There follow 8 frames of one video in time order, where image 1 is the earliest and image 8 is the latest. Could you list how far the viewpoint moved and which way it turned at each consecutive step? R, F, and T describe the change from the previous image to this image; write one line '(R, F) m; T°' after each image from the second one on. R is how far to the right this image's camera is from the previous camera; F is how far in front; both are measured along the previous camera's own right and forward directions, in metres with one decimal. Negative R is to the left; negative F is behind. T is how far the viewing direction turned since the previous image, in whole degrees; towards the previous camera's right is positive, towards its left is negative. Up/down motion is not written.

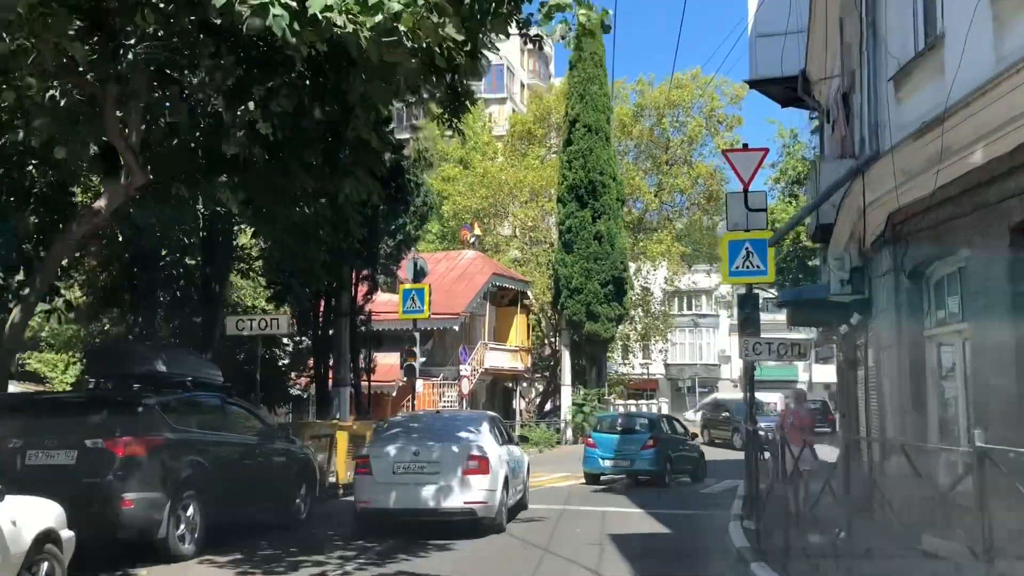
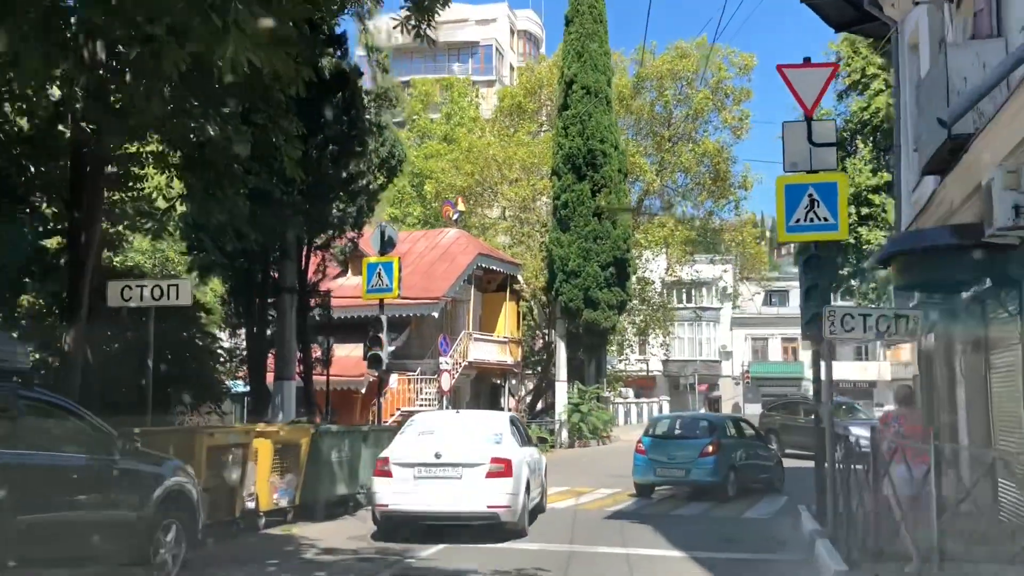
(0.0, +3.9) m; +1°
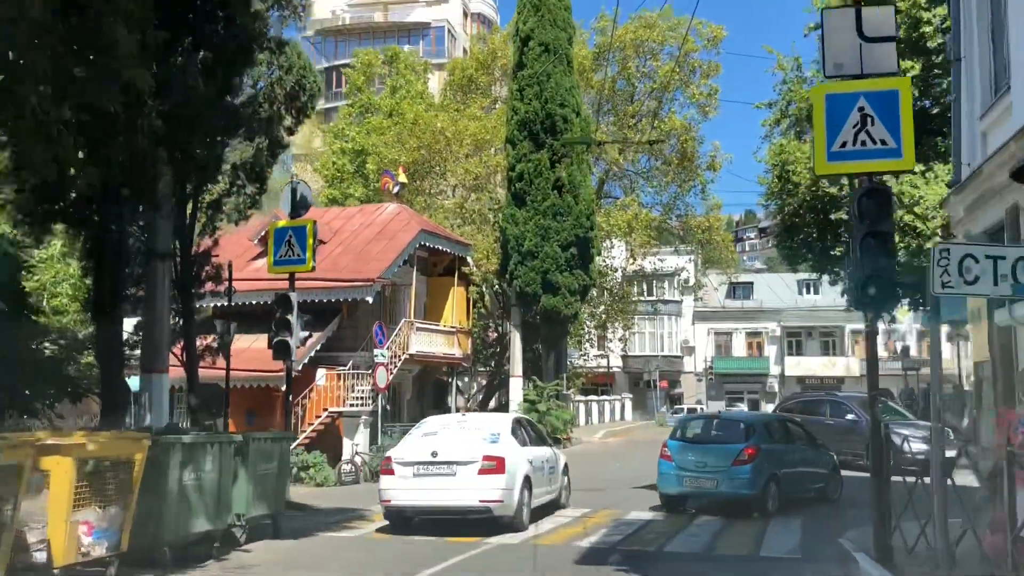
(+0.2, +3.5) m; +3°
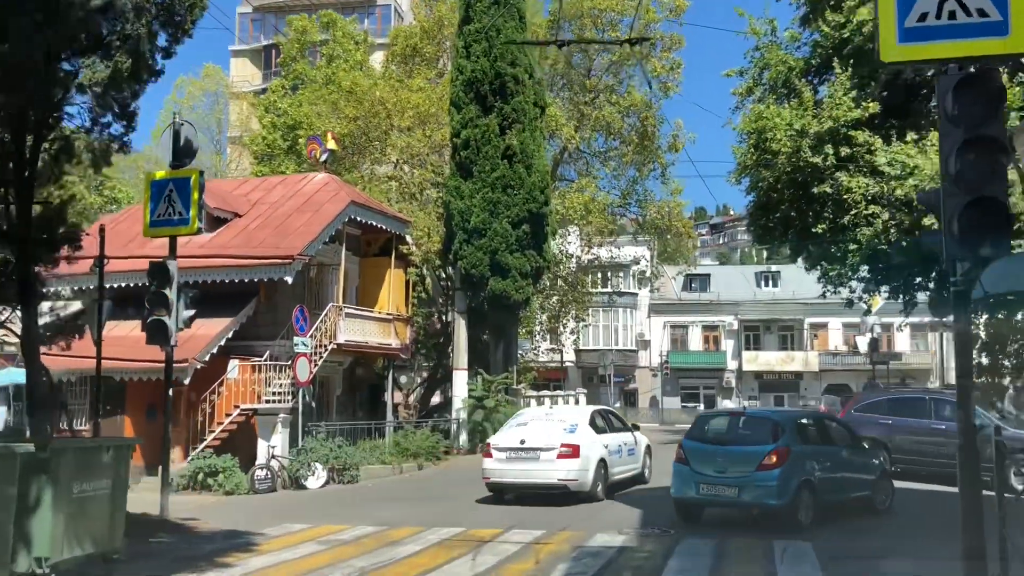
(+0.2, +2.8) m; +3°
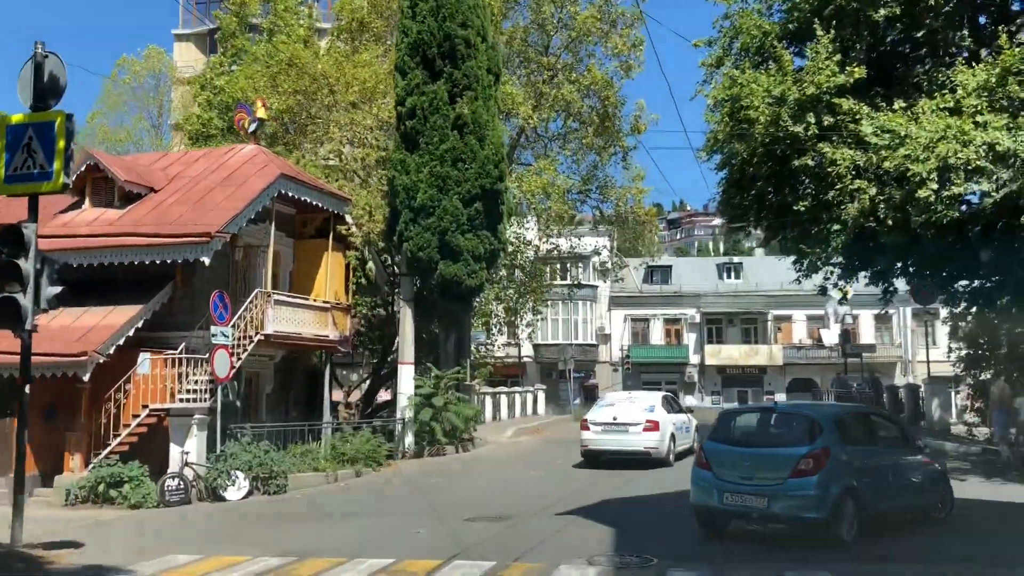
(+0.2, +2.2) m; +3°
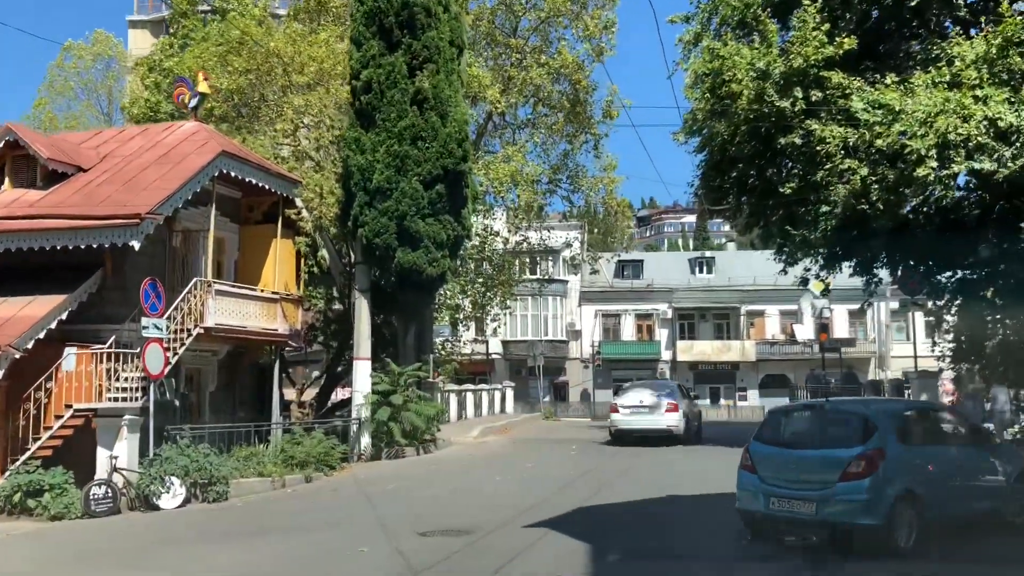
(+0.1, +1.4) m; +2°
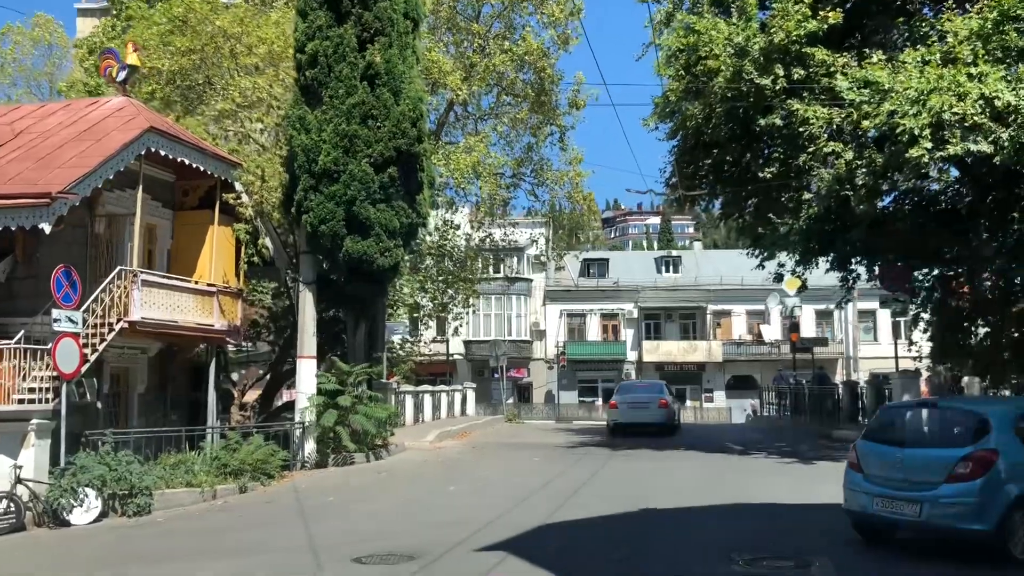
(+0.1, +1.4) m; +2°
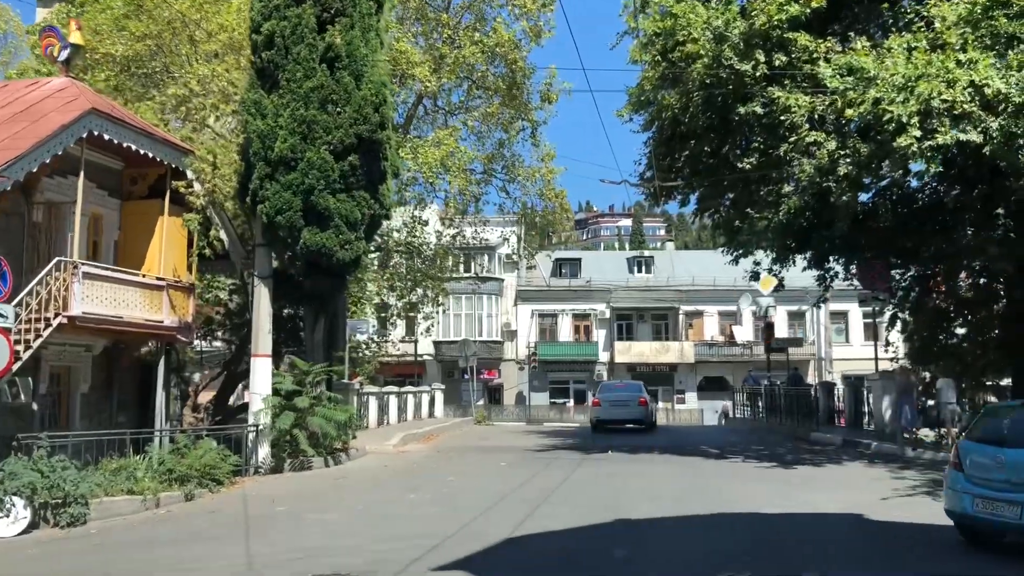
(+0.1, +0.8) m; +2°
